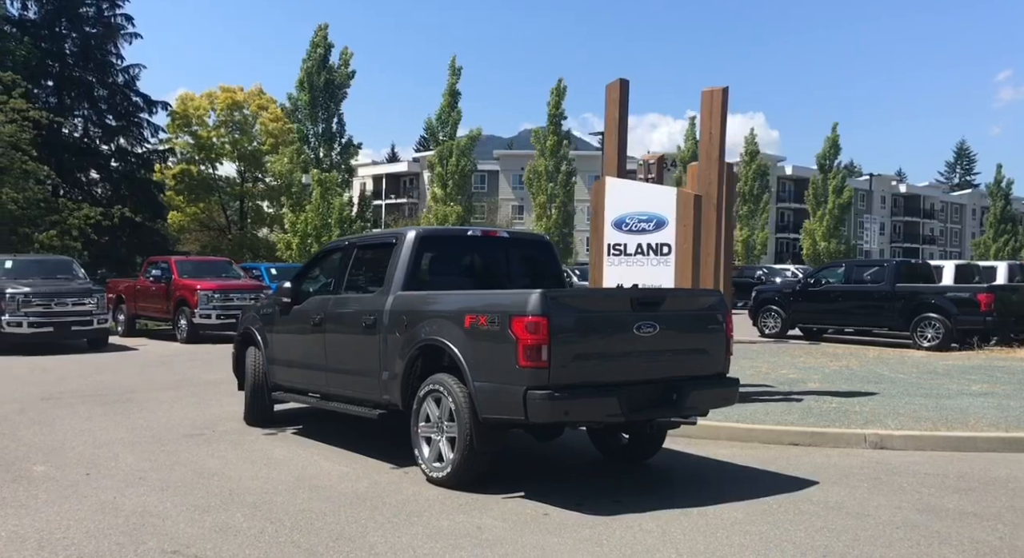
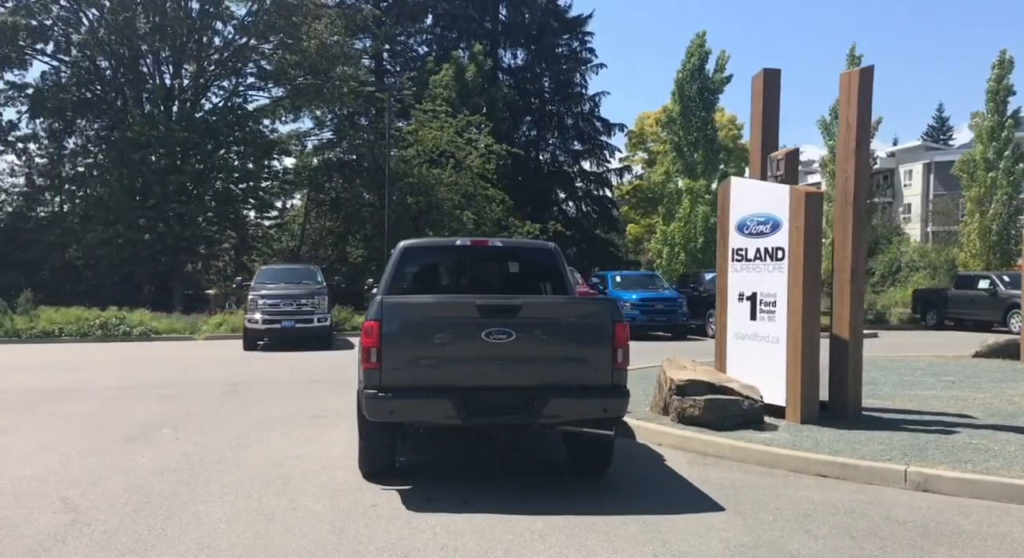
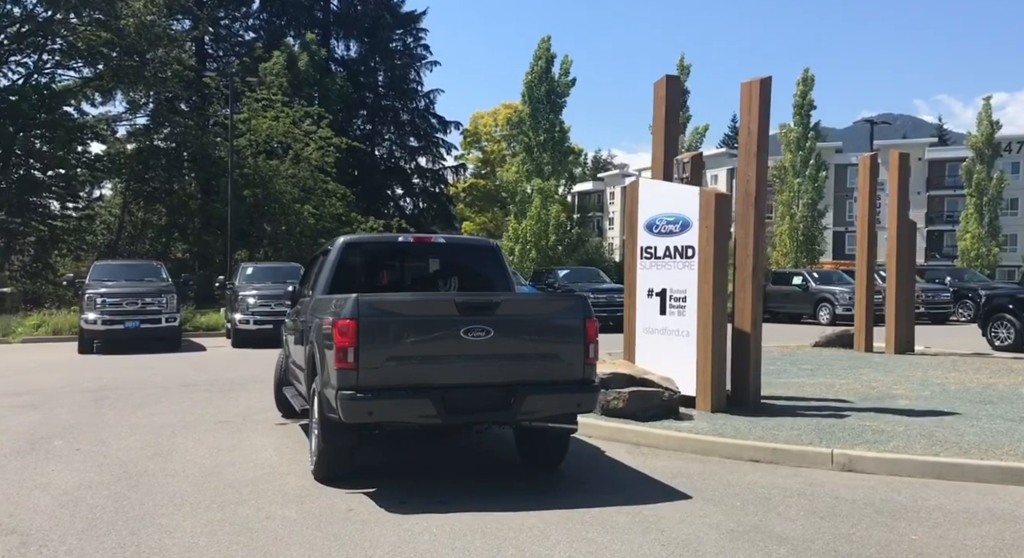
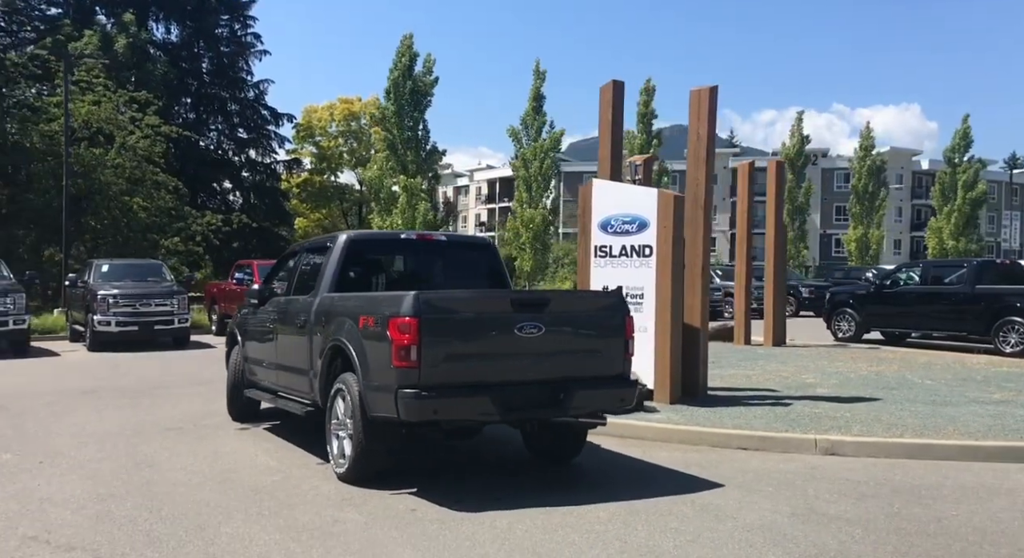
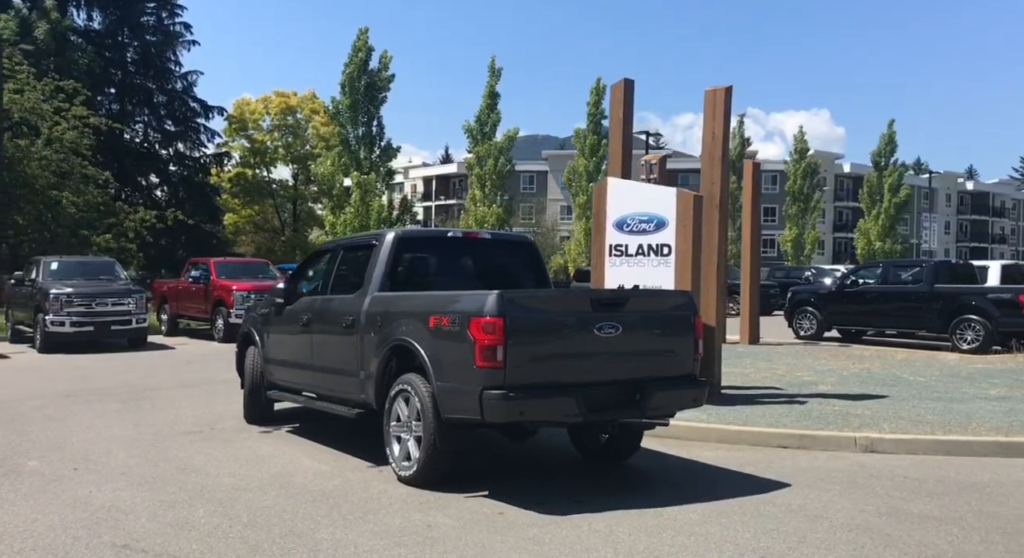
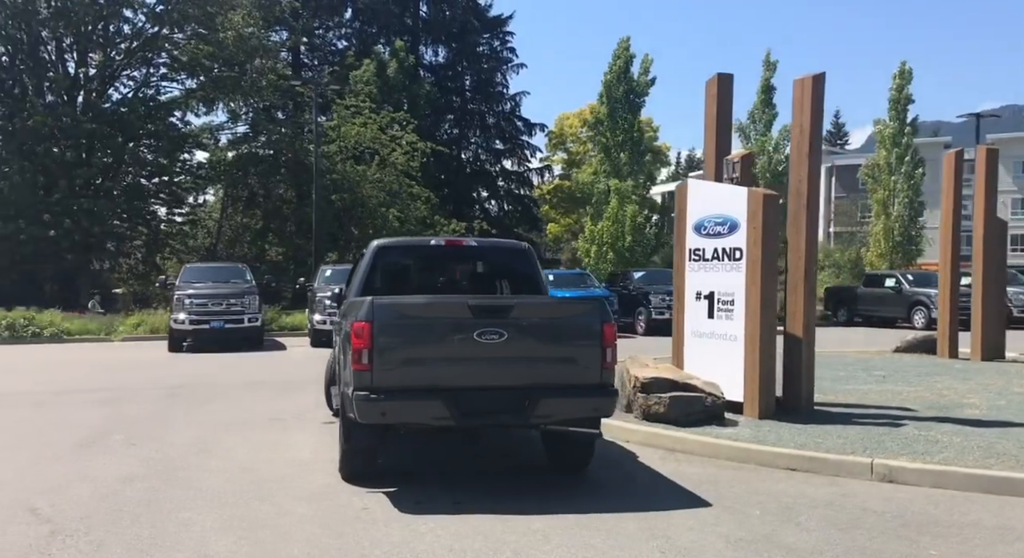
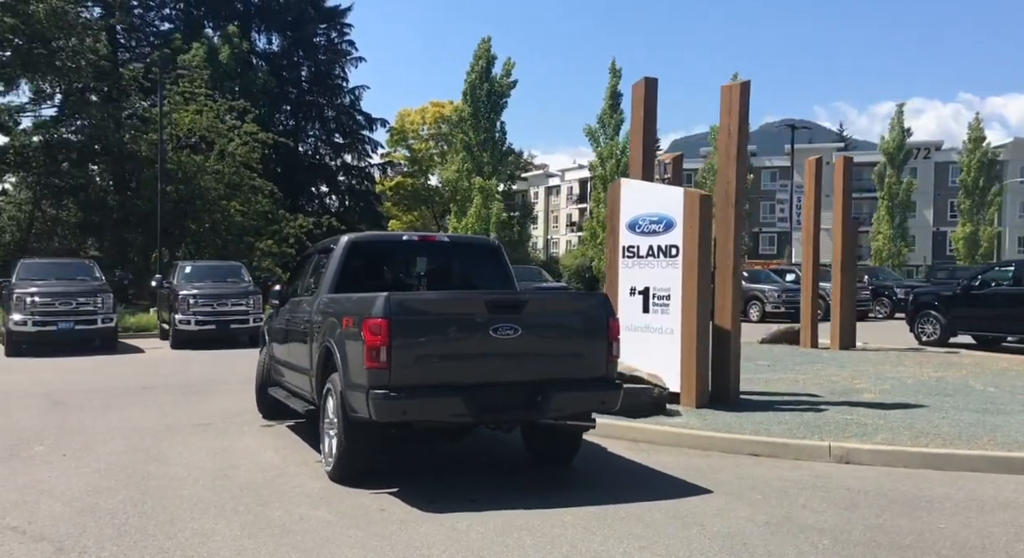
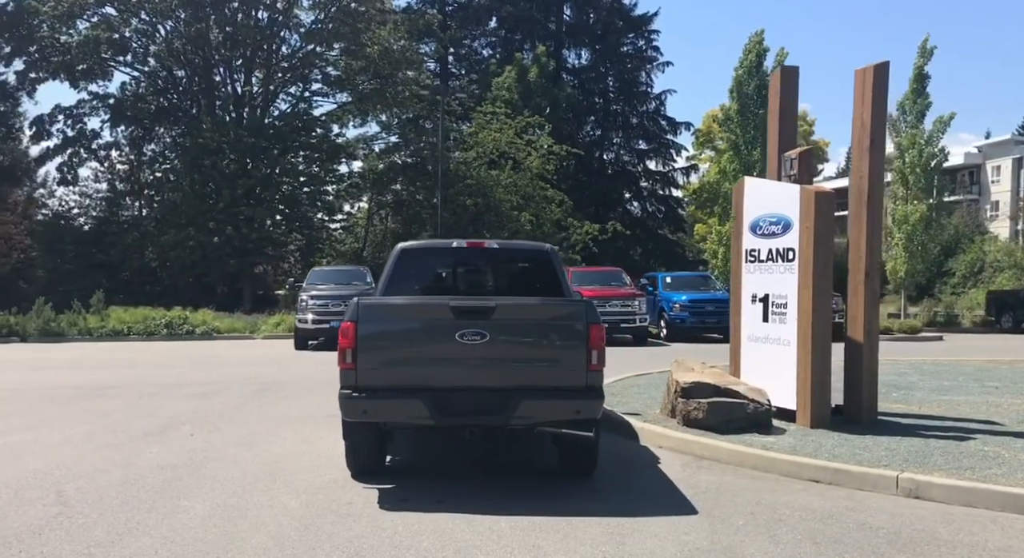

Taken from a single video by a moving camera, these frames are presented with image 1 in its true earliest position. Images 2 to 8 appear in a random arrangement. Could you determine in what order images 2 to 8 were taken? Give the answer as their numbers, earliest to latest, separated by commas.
5, 4, 7, 3, 6, 2, 8
